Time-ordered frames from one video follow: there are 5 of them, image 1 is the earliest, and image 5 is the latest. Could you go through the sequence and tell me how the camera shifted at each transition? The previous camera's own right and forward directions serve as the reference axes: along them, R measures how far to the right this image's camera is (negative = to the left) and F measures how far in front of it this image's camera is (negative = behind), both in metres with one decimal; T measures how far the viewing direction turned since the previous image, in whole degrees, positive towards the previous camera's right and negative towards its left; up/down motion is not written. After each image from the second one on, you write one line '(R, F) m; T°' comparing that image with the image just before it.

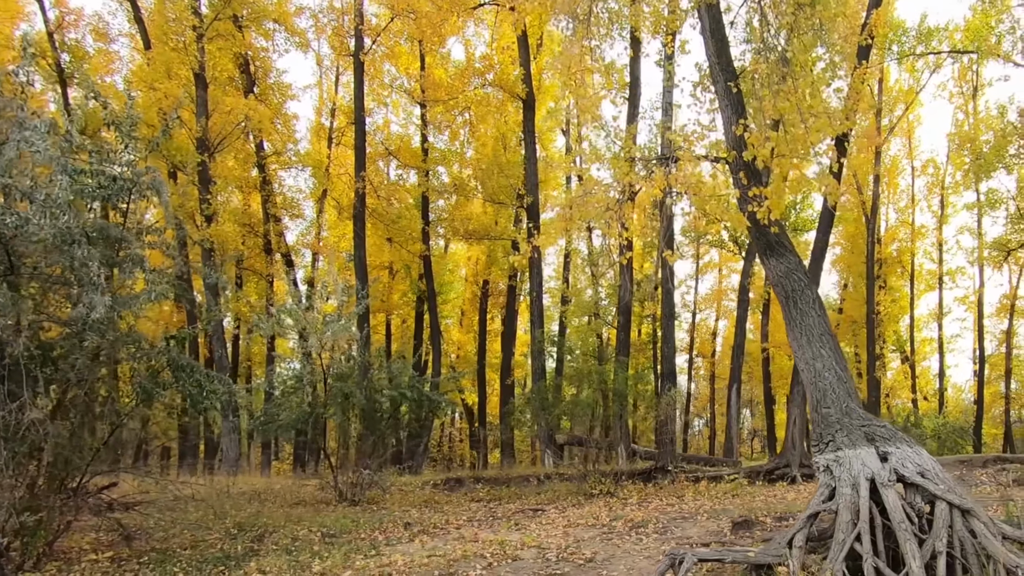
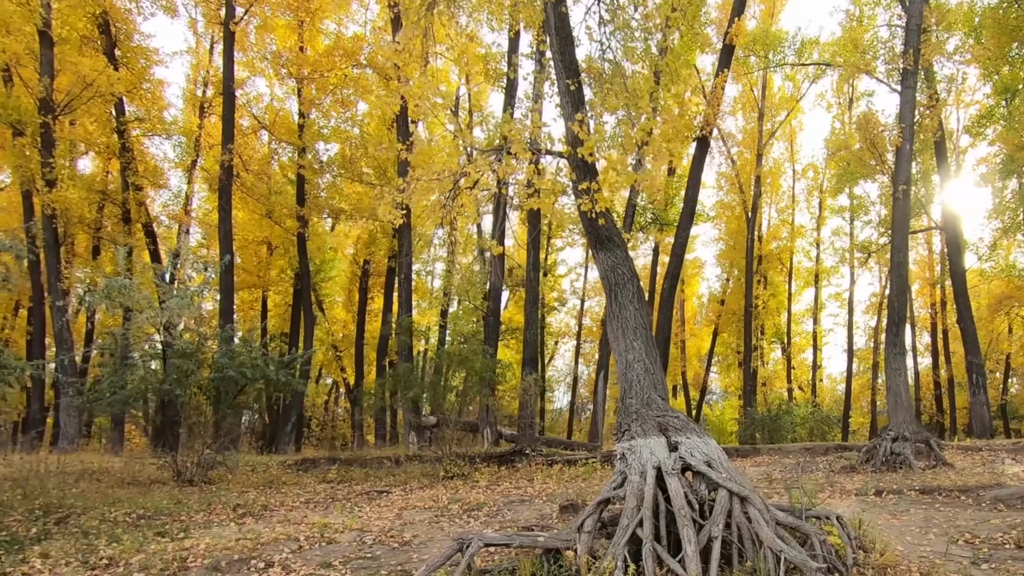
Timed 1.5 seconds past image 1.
(+0.5, 0.0) m; +6°
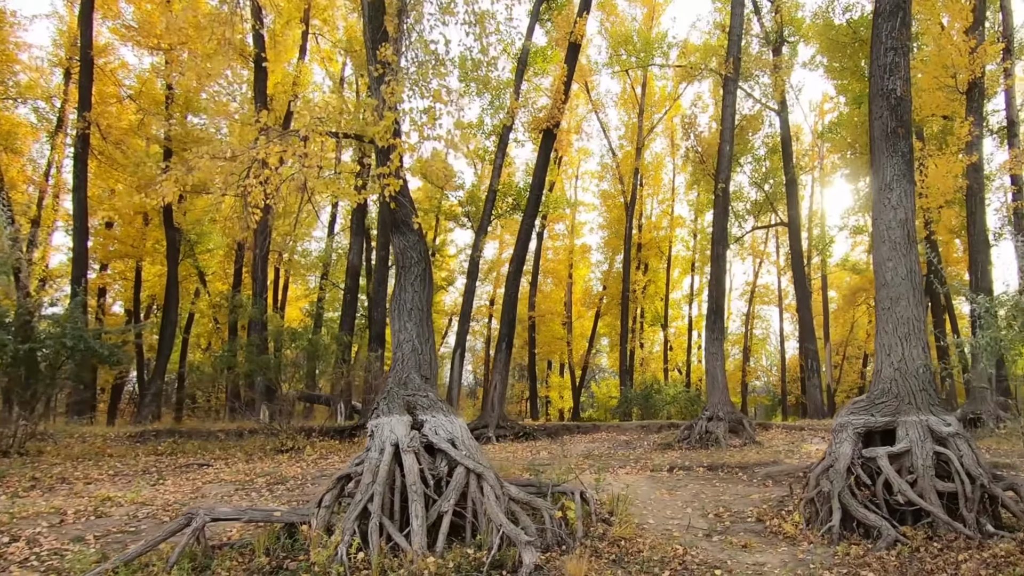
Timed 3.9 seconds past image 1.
(+1.0, -0.3) m; +5°
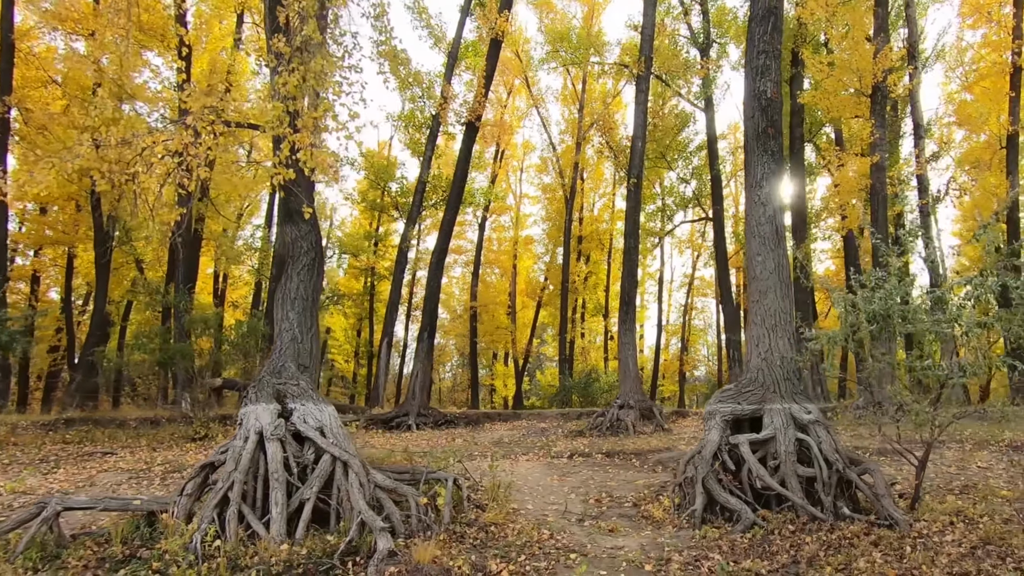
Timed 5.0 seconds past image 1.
(+0.6, -0.1) m; +2°
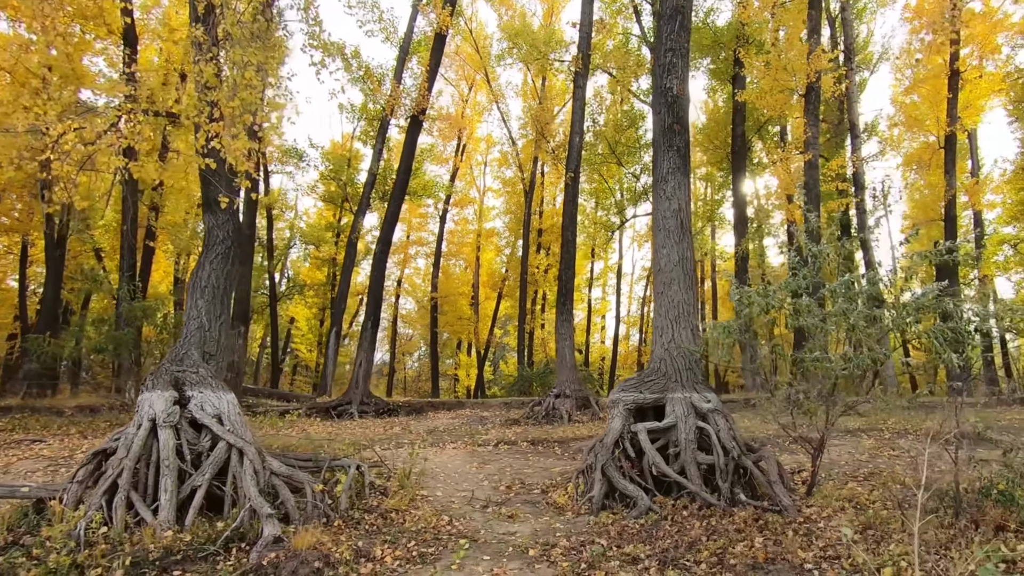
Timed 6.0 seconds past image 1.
(+0.5, -0.1) m; +1°
